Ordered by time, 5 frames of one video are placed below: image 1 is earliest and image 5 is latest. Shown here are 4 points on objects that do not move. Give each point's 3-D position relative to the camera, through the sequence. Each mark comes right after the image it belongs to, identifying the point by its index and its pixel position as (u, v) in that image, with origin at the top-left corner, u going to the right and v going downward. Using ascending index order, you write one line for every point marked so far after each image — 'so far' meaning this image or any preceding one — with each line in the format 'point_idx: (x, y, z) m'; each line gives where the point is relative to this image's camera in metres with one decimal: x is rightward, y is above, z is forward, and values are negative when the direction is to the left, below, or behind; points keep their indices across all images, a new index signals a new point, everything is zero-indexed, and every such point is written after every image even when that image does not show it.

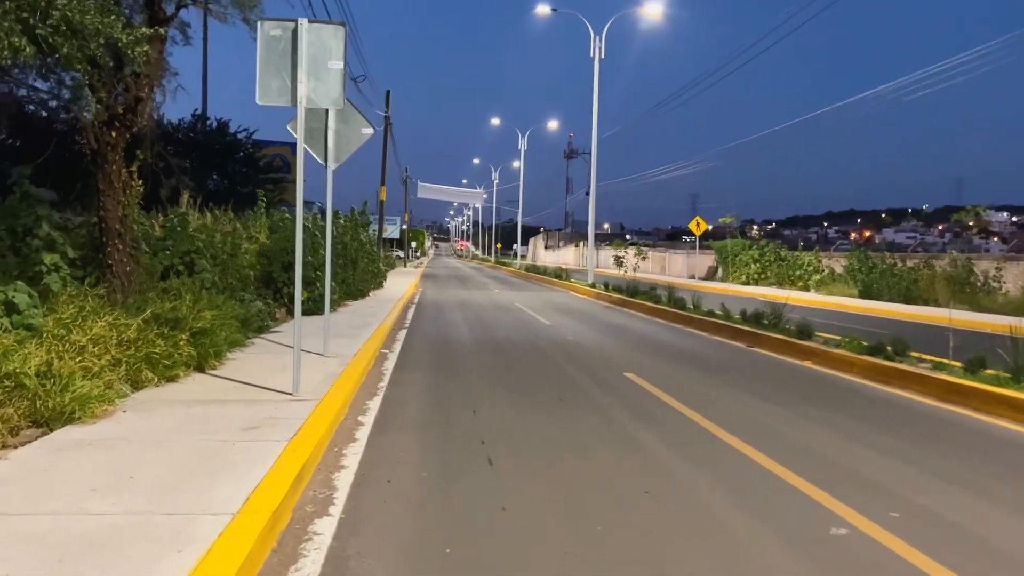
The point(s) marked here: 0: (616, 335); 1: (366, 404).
0: (+2.0, -0.9, +16.1) m
1: (-1.4, -1.1, +7.7) m
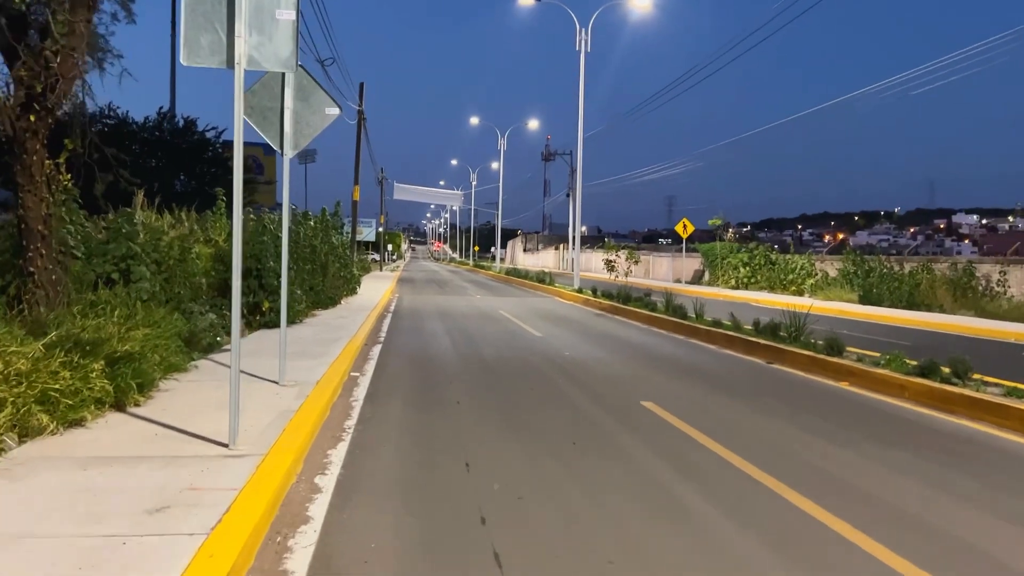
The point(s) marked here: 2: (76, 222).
0: (+1.8, -1.1, +14.5) m
1: (-1.4, -1.2, +6.0) m
2: (-5.5, +0.8, +10.5) m
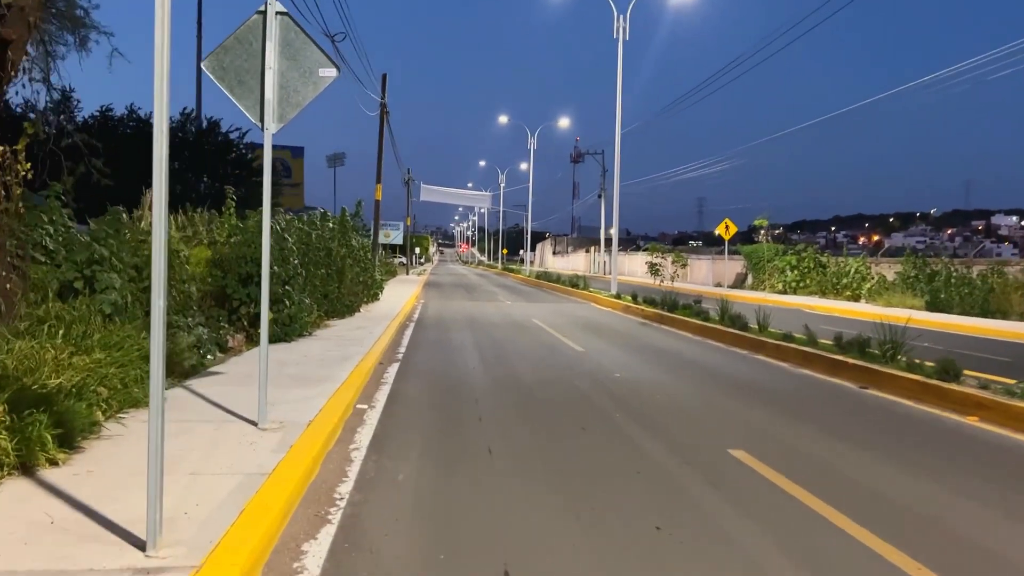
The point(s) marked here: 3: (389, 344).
0: (+2.4, -1.2, +12.6) m
1: (-1.1, -1.3, +4.2) m
2: (-5.0, +0.7, +8.8) m
3: (-1.9, -0.9, +12.9) m
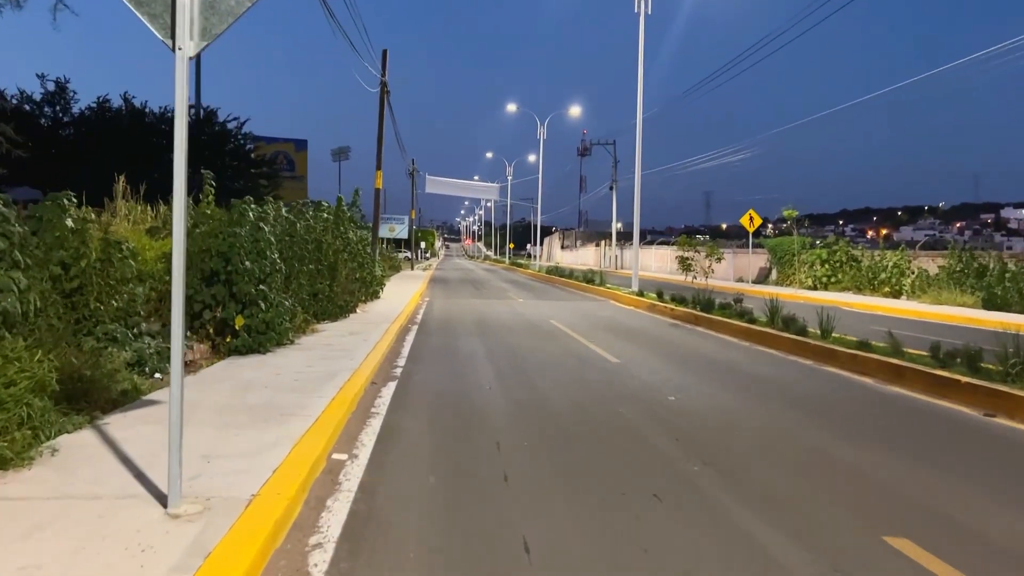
0: (+2.7, -1.2, +10.4) m
1: (-0.8, -1.4, +2.1) m
2: (-4.8, +0.7, +6.7) m
3: (-1.6, -0.9, +10.8) m
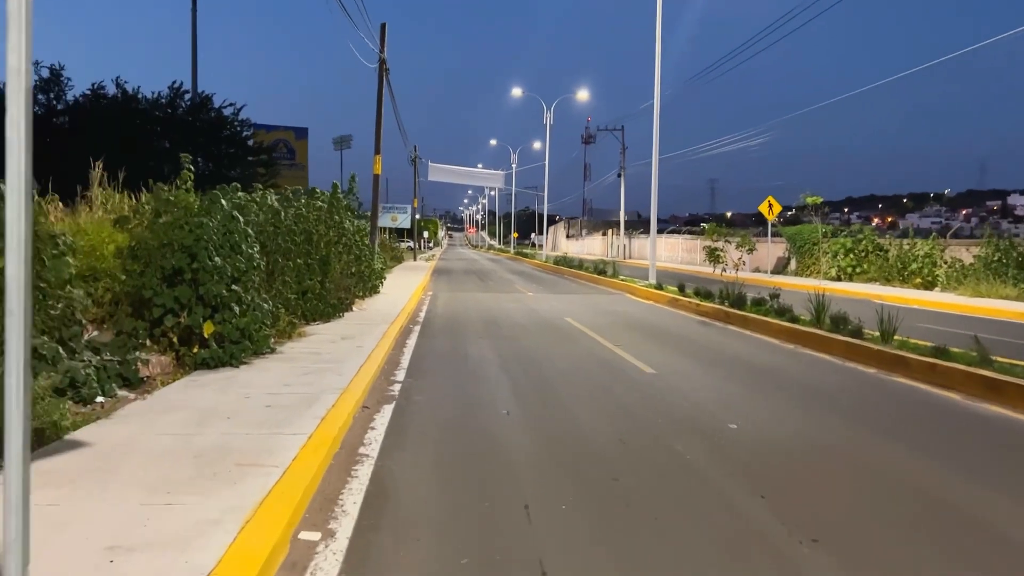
0: (+2.9, -1.1, +8.9) m
1: (-0.7, -1.5, +0.5) m
2: (-4.6, +0.7, +5.2) m
3: (-1.4, -0.9, +9.2) m
